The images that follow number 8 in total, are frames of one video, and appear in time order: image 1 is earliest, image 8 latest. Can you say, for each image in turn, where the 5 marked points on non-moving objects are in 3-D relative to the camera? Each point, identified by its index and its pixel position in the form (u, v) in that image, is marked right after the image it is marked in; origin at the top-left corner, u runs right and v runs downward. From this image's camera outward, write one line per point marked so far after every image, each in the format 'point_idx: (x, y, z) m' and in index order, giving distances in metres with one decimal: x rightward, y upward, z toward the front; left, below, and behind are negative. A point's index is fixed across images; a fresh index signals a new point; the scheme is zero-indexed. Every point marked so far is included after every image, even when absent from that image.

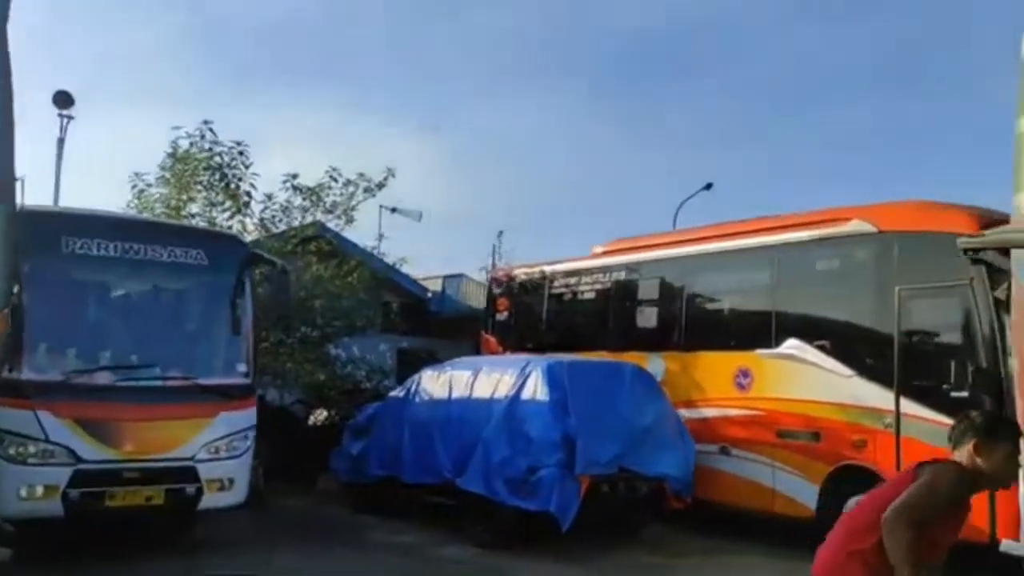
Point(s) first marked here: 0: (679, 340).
0: (+2.5, -0.8, +13.1) m
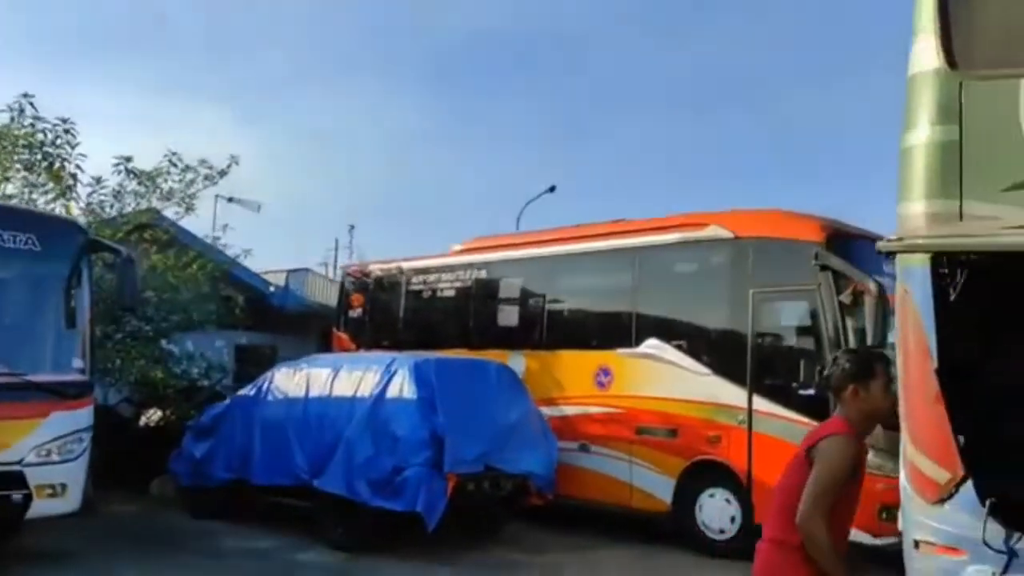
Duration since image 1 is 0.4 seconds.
0: (+0.4, -0.8, +13.2) m
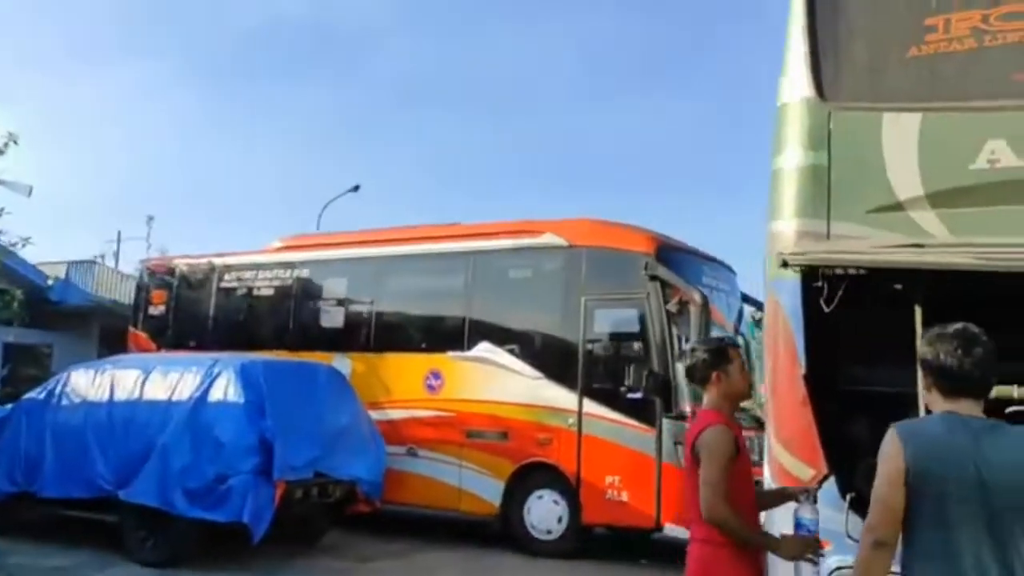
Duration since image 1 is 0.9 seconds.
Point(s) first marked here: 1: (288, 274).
0: (-2.1, -0.8, +12.9) m
1: (-3.6, +0.2, +14.2) m
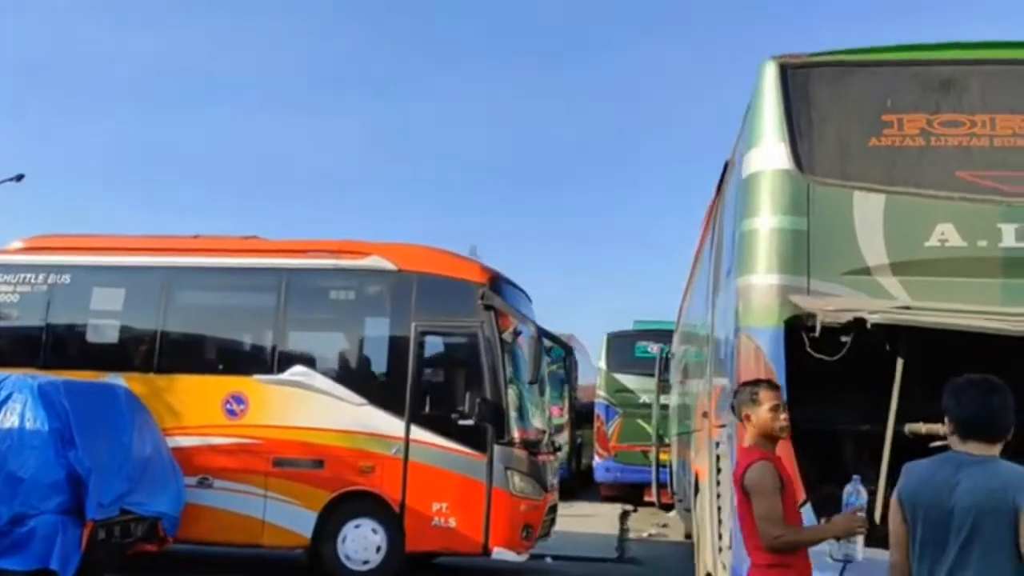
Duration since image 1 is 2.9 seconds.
0: (-4.8, -1.0, +11.7) m
1: (-6.5, +0.1, +12.3) m
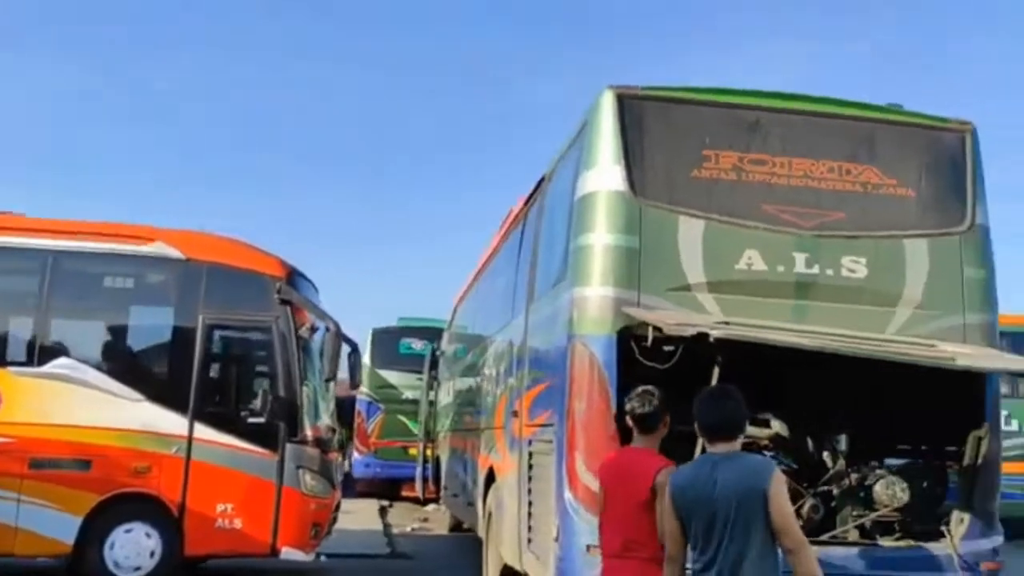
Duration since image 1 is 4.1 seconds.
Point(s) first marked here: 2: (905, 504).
0: (-7.3, -0.7, +10.1) m
1: (-9.1, +0.5, +10.2) m
2: (+2.7, -1.5, +6.2) m
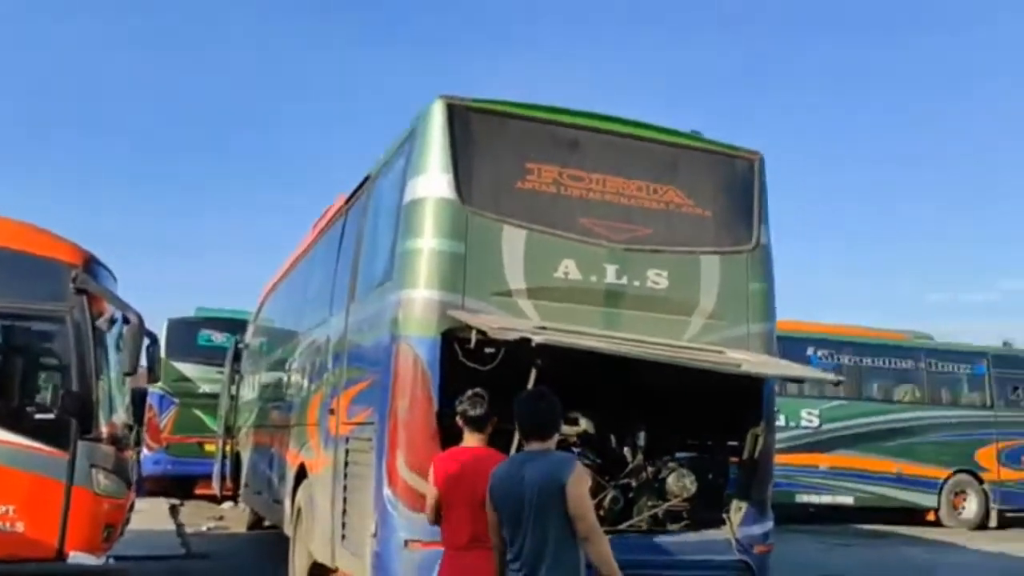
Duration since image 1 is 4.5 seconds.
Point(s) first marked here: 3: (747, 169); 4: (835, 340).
0: (-9.2, -0.4, +8.5) m
1: (-11.0, +0.8, +8.2) m
2: (+1.4, -1.6, +6.8) m
3: (+2.0, +1.0, +7.4) m
4: (+6.5, -1.0, +18.0) m
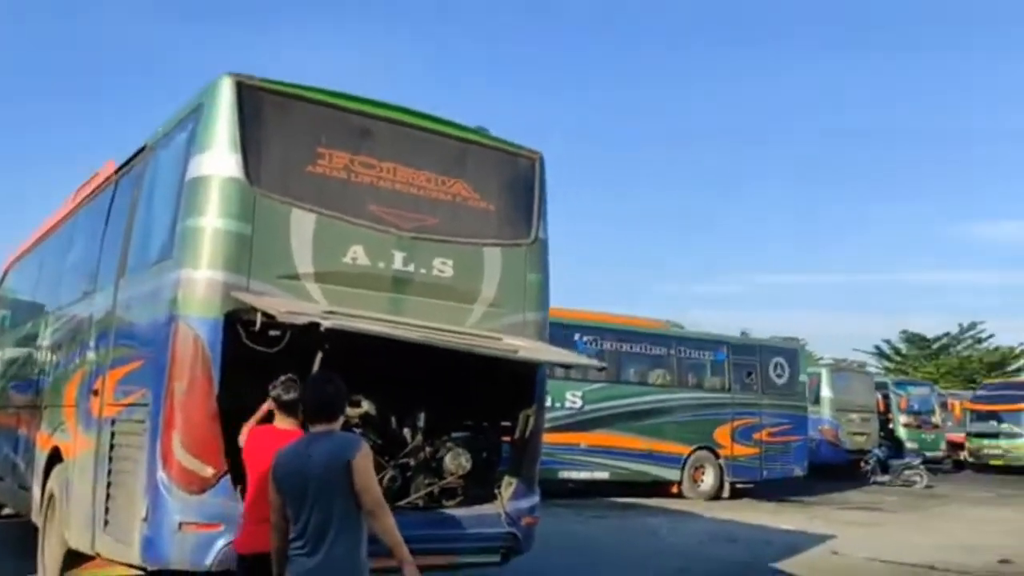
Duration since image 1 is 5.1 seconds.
0: (-10.9, +0.1, +6.2) m
1: (-12.6, +1.4, +5.4) m
2: (-0.4, -1.5, +7.2) m
3: (+0.1, +1.1, +7.9) m
4: (+1.9, -0.8, +19.3) m
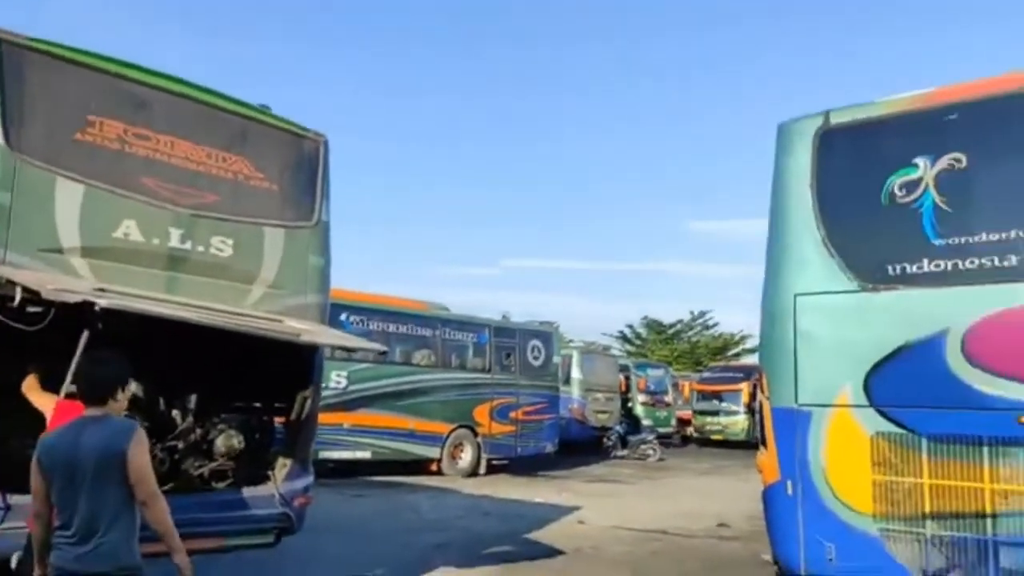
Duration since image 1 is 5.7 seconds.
0: (-12.1, +0.6, +3.3) m
1: (-13.4, +1.9, +2.2) m
2: (-2.2, -1.3, +7.1) m
3: (-1.8, +1.2, +7.9) m
4: (-3.2, -0.4, +19.4) m
